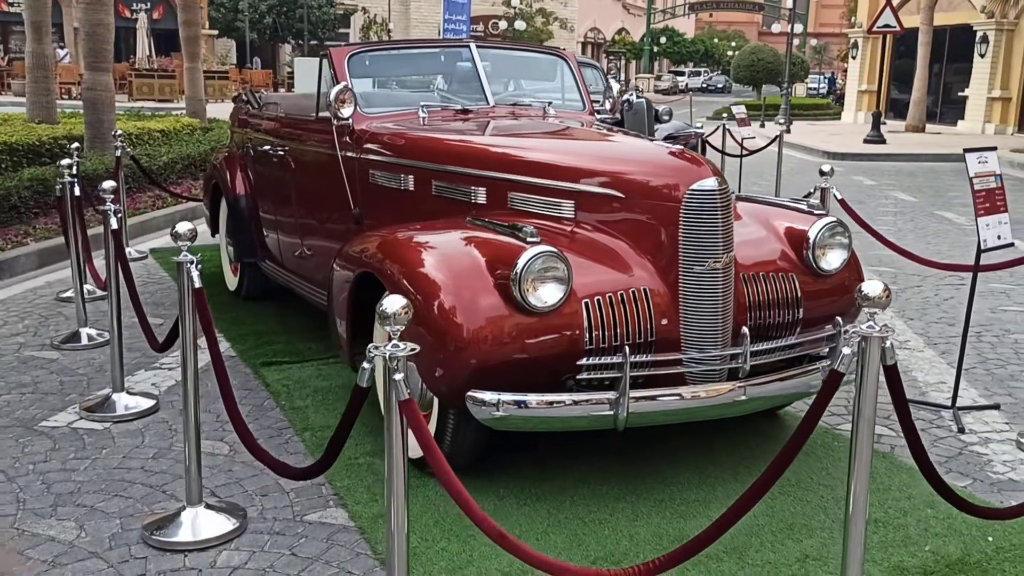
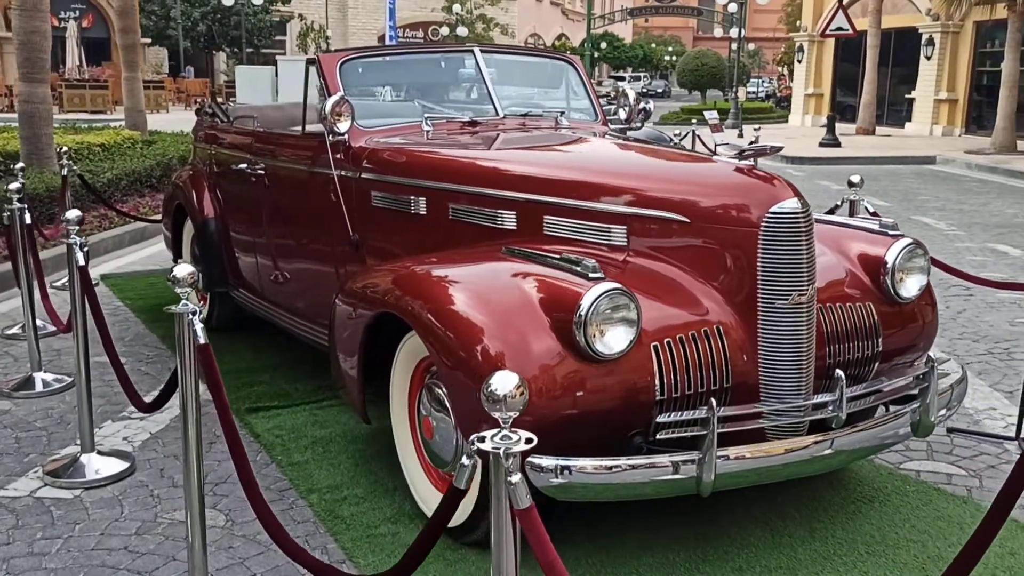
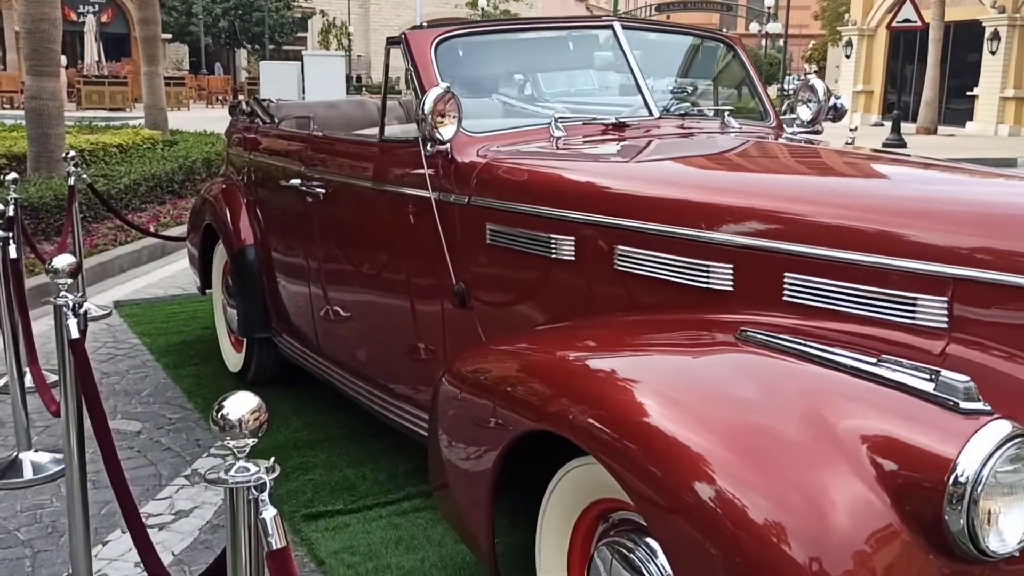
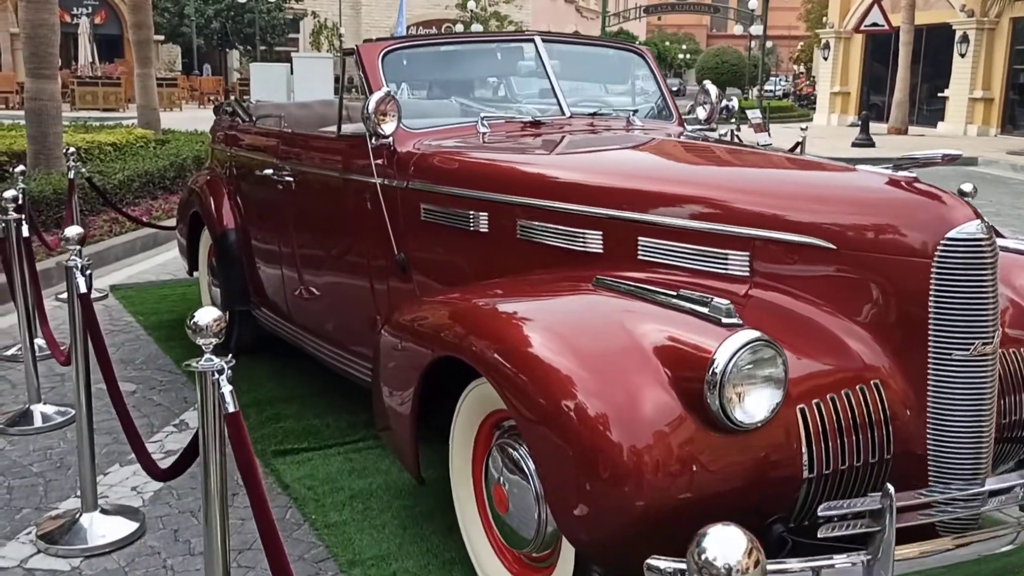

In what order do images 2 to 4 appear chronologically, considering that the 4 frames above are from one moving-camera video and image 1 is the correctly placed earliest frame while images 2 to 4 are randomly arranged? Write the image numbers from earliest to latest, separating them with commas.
2, 4, 3
